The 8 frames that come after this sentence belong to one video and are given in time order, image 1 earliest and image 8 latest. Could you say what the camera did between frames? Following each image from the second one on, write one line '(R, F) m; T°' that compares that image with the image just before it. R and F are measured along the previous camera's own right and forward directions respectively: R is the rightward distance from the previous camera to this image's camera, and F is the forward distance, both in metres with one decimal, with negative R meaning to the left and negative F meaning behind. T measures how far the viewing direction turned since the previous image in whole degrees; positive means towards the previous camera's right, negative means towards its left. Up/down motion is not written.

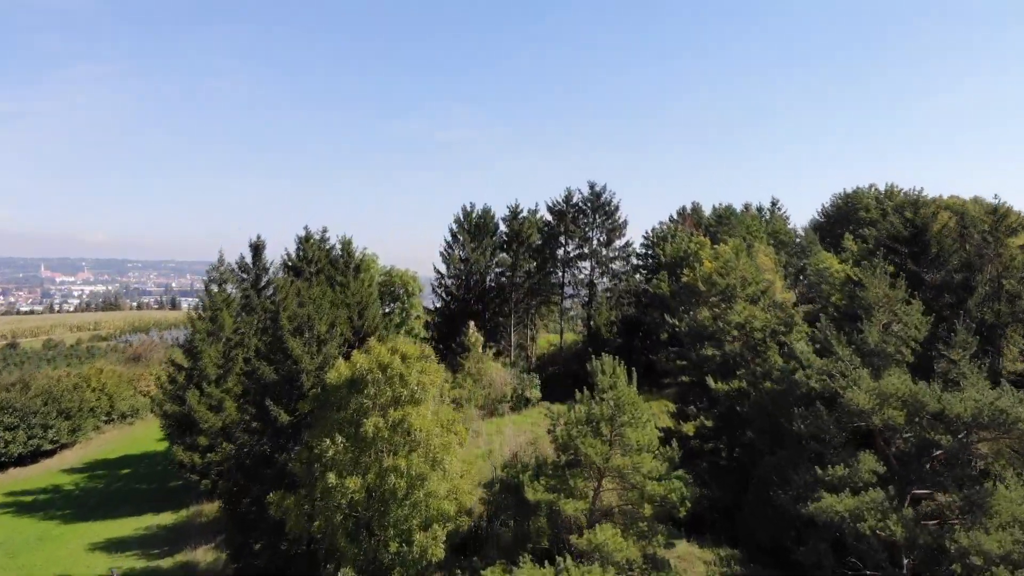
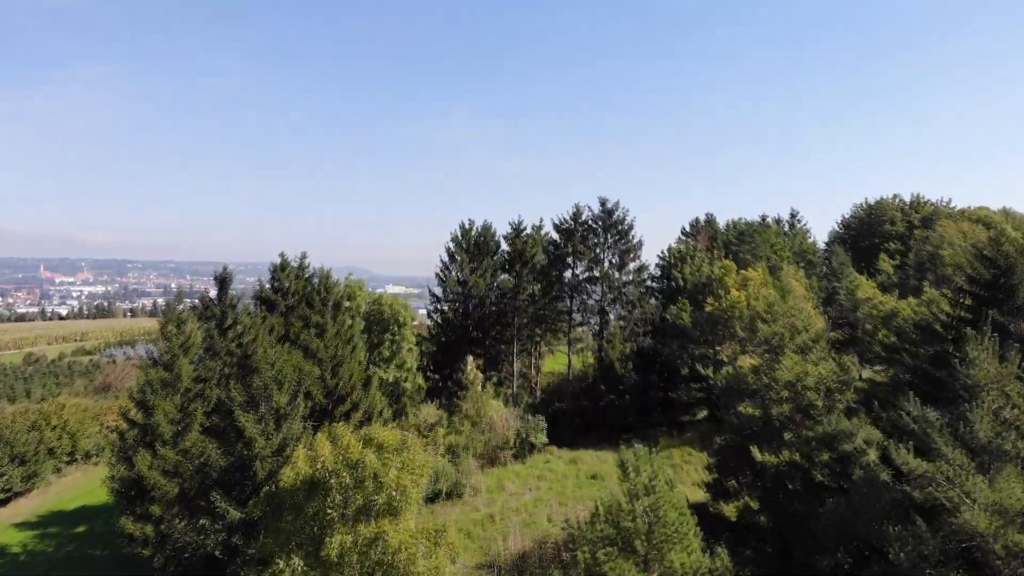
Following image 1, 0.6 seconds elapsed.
(-0.1, +1.8) m; 0°
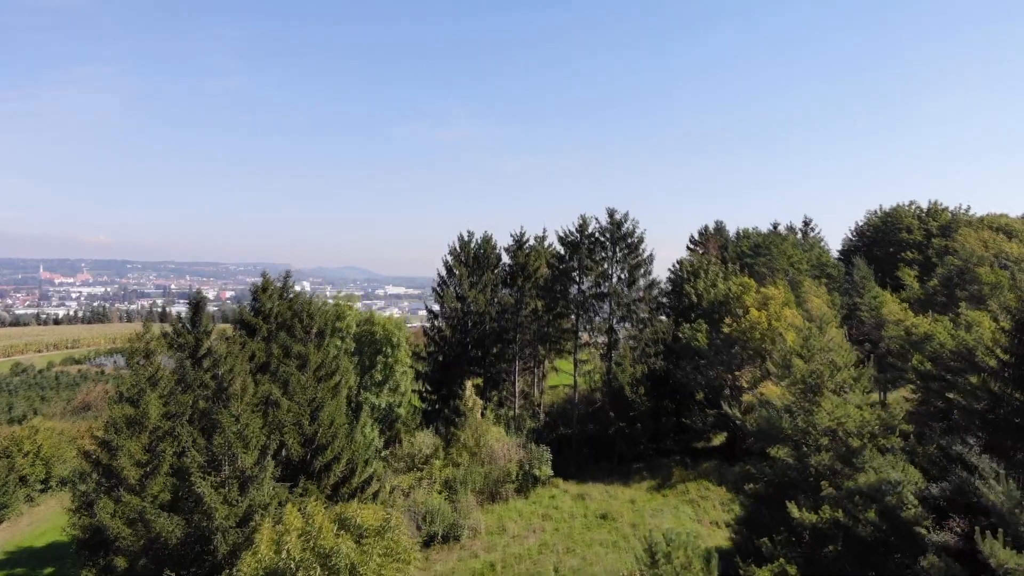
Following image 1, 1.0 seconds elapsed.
(-0.1, +1.1) m; 0°
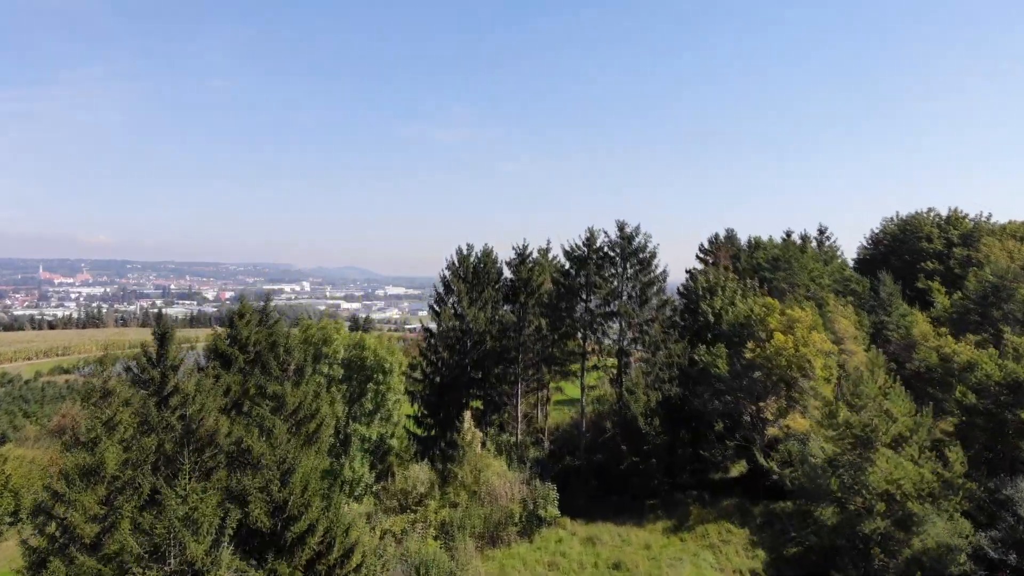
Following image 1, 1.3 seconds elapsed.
(-0.1, +1.1) m; 0°
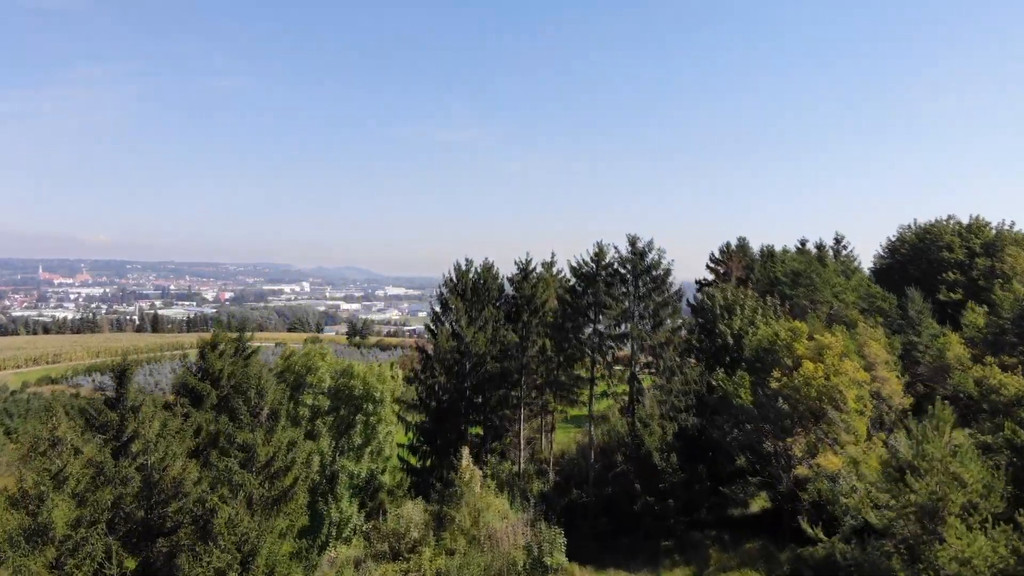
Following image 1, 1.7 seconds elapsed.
(-0.1, +1.1) m; 0°
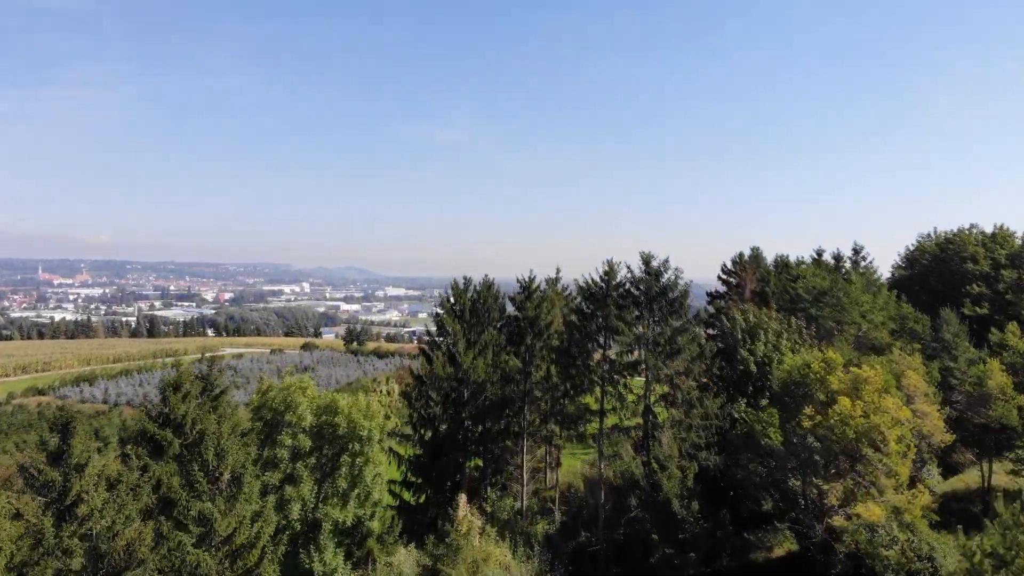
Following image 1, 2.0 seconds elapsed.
(0.0, +1.2) m; 0°
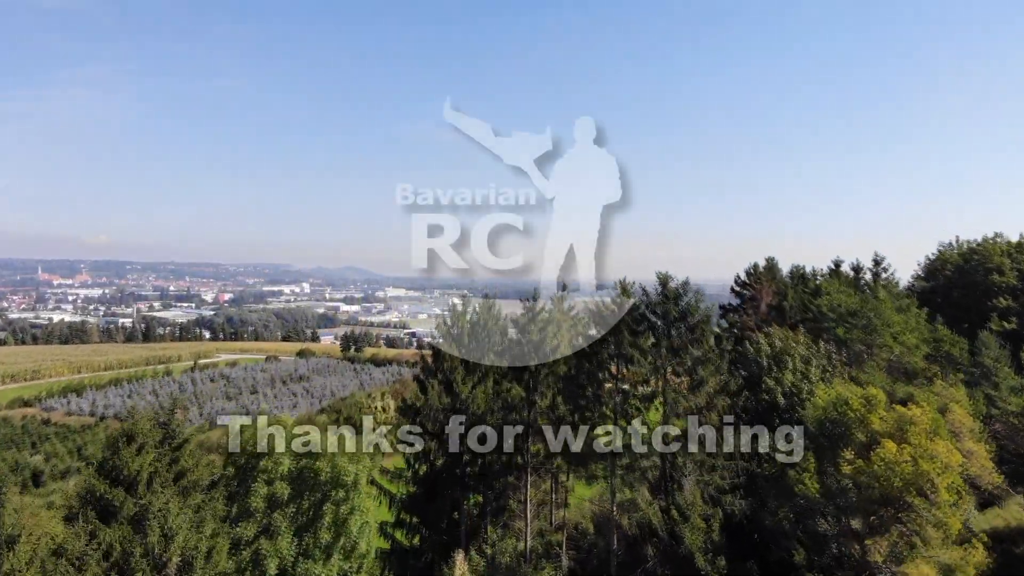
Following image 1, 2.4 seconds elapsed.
(-0.1, +1.1) m; 0°
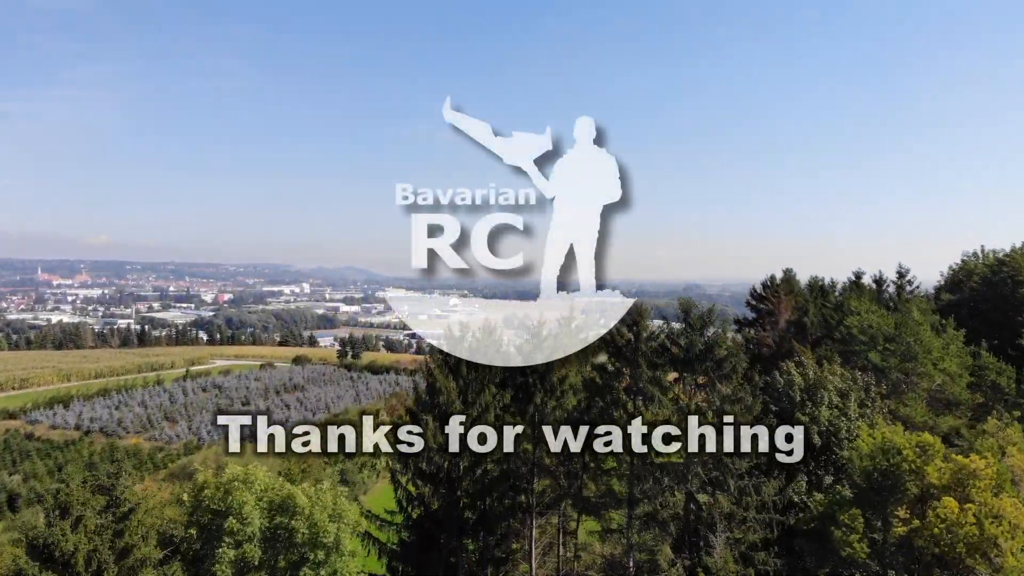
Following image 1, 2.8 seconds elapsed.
(-0.1, +1.2) m; 0°
